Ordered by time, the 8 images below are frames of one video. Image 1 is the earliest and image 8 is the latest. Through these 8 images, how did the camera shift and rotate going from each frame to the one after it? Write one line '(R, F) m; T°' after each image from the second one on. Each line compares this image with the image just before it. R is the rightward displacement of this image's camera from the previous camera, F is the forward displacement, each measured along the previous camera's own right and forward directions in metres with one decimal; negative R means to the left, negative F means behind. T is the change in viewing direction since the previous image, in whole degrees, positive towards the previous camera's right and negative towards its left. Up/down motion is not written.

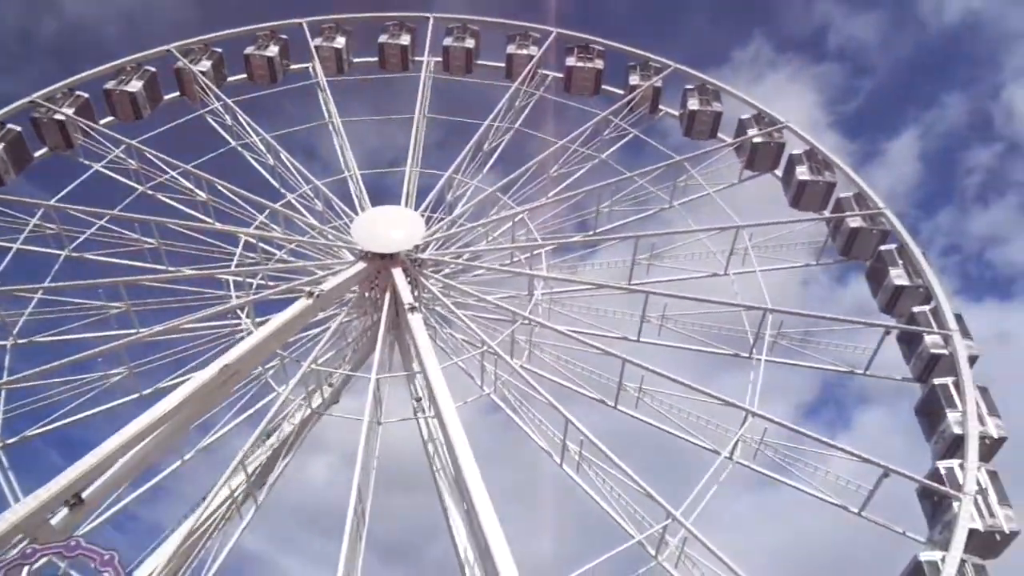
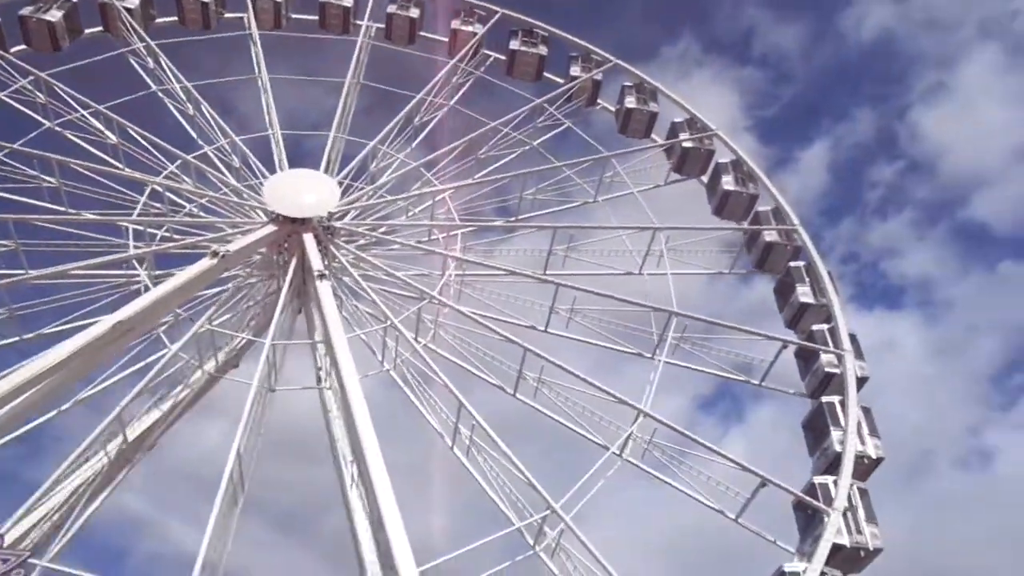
(+0.4, +0.7) m; +6°
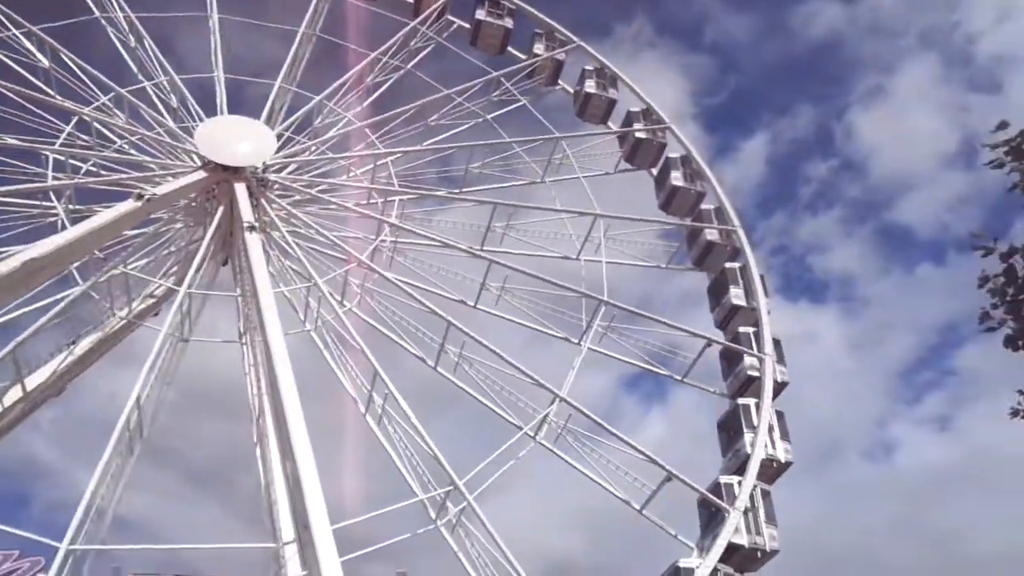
(+0.4, +0.7) m; +5°
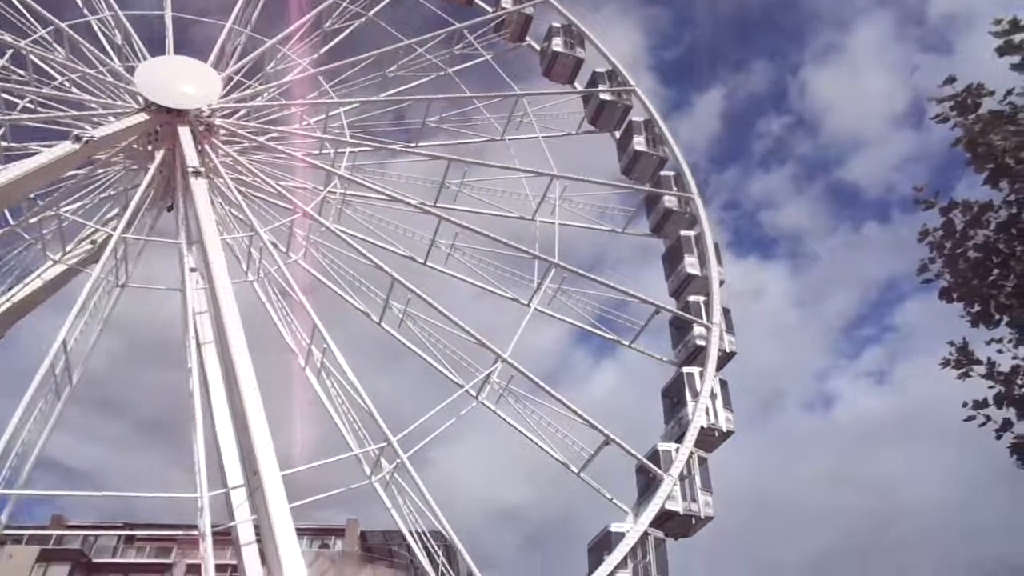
(+2.5, -1.1) m; -5°
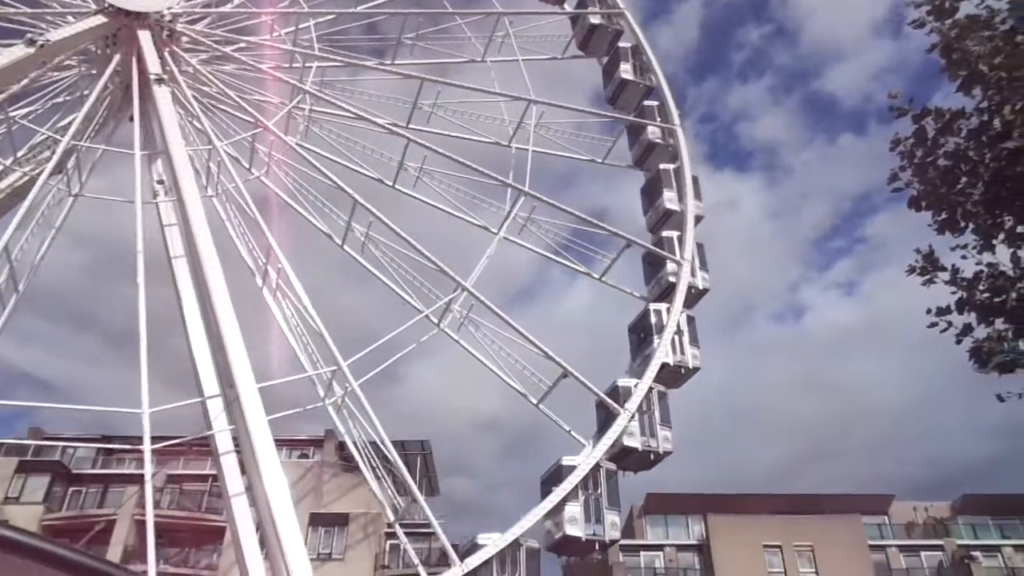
(+0.1, 0.0) m; +1°
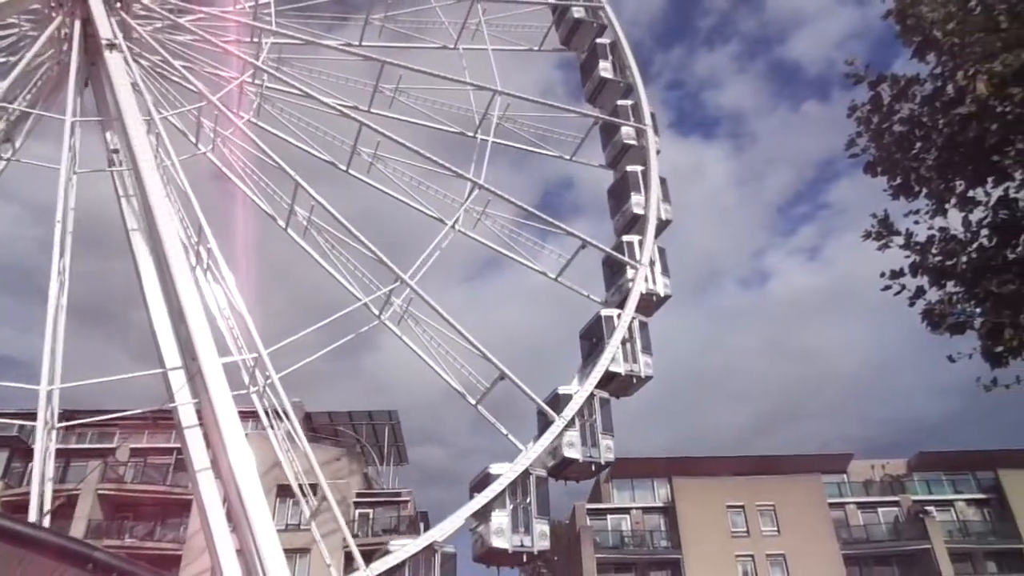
(+0.1, 0.0) m; +2°
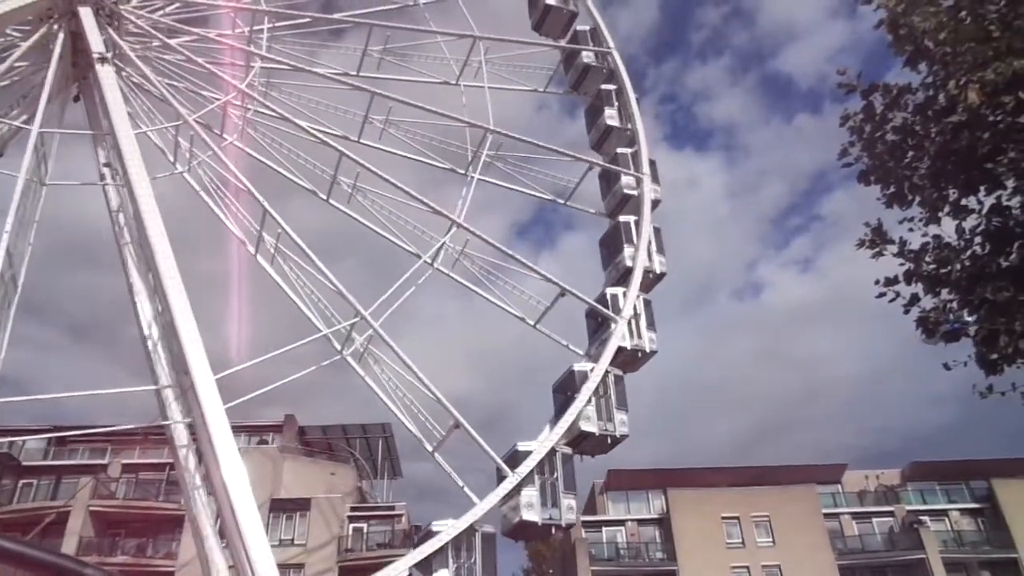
(0.0, 0.0) m; 0°
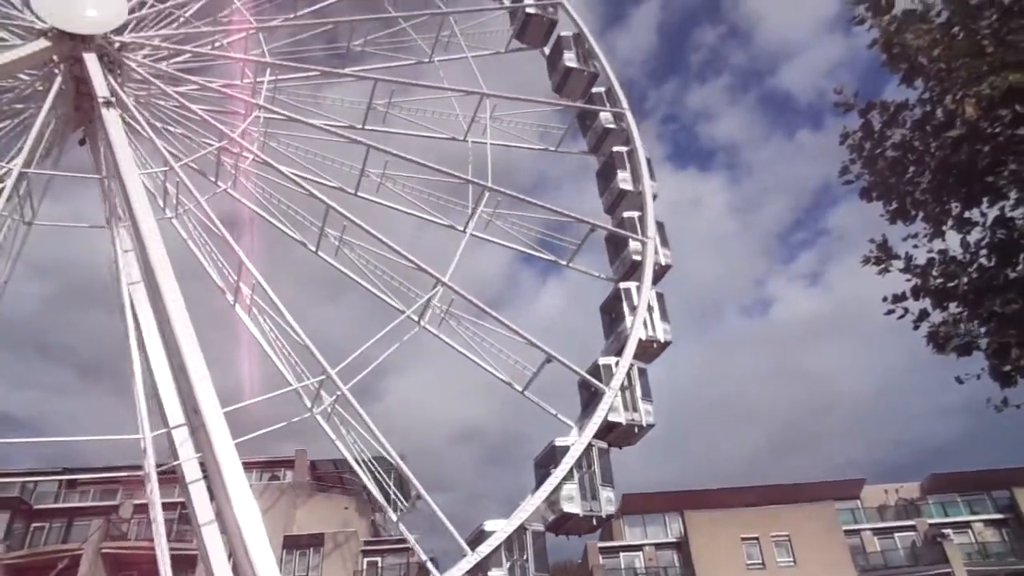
(0.0, 0.0) m; 0°
